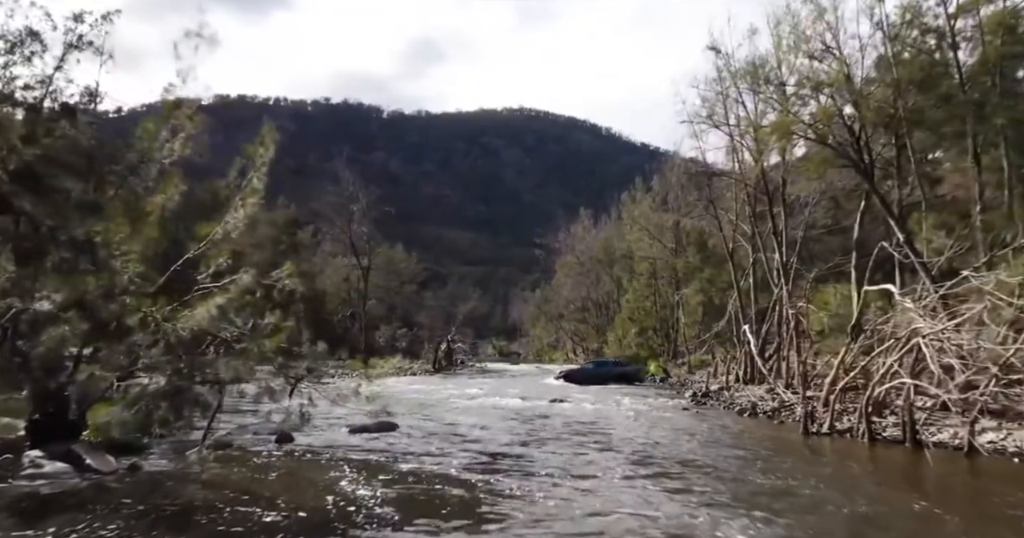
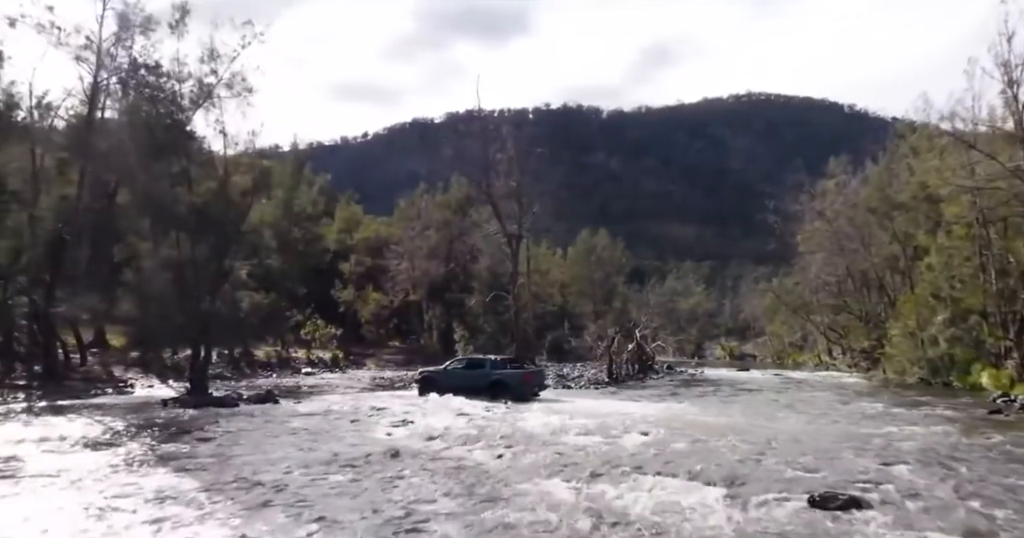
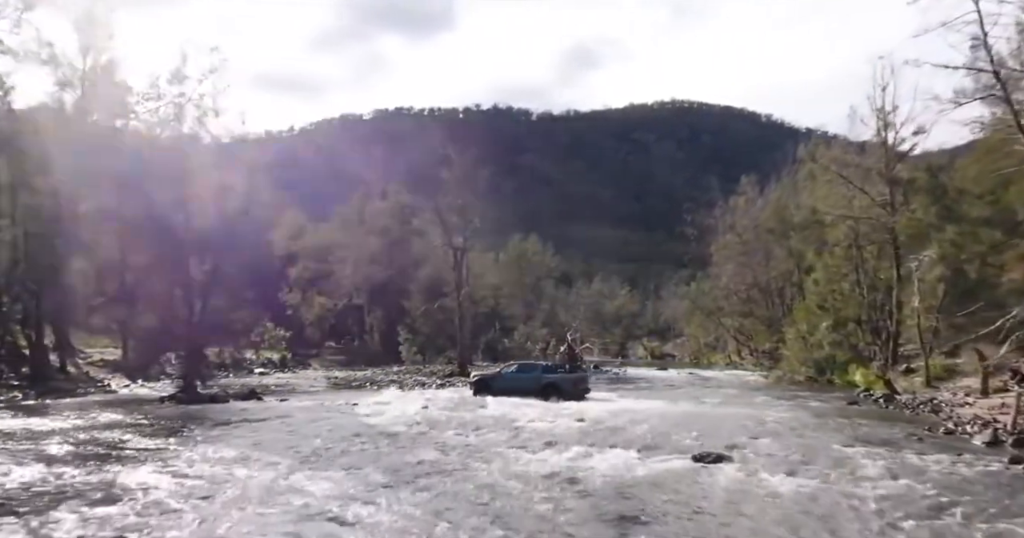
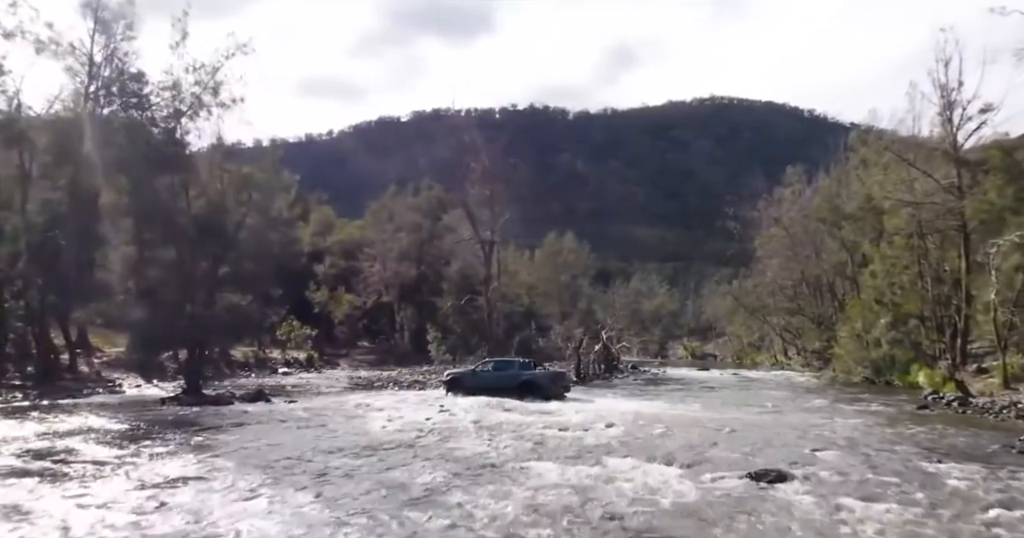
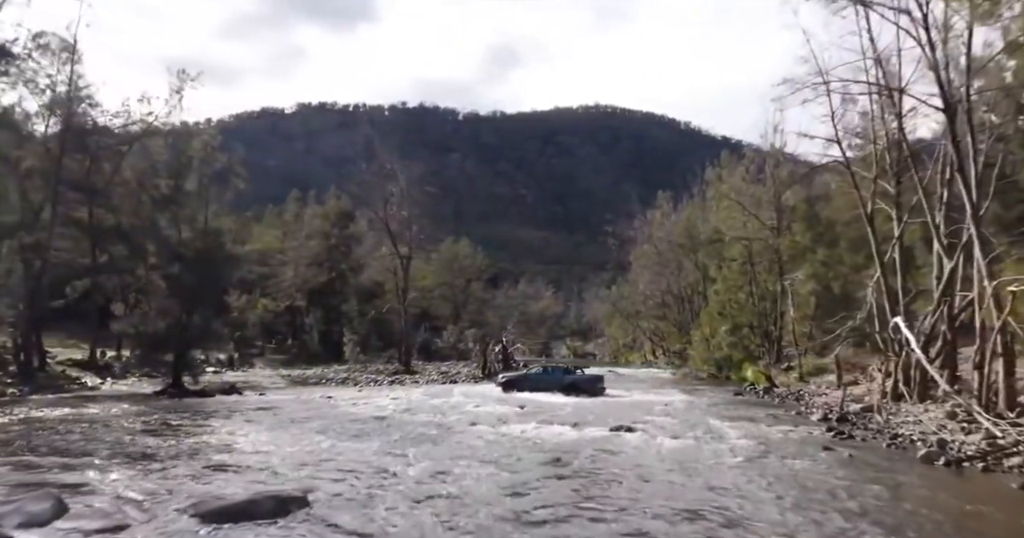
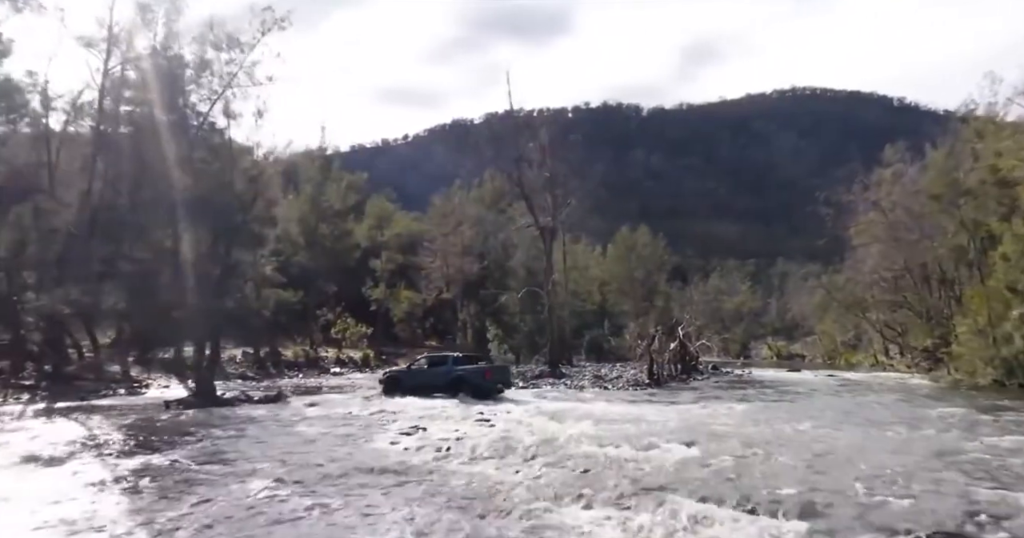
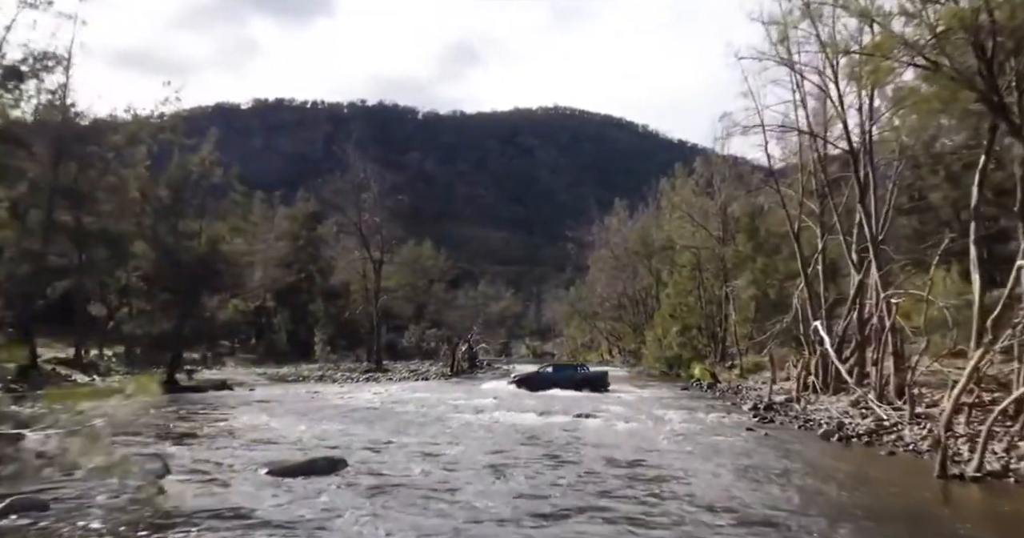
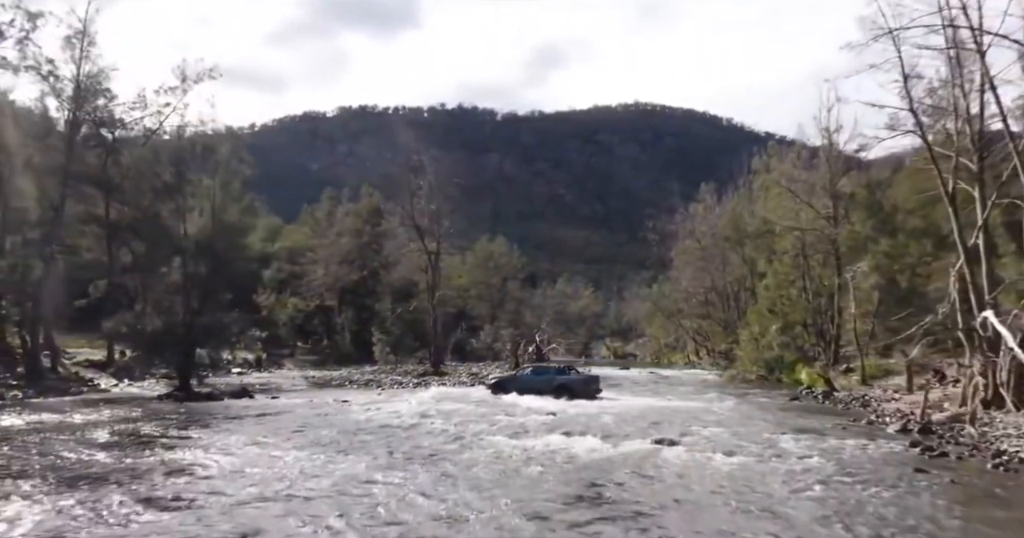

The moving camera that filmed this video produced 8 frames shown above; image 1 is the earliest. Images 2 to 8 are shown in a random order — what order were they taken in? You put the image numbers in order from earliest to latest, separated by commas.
7, 5, 8, 3, 4, 2, 6
